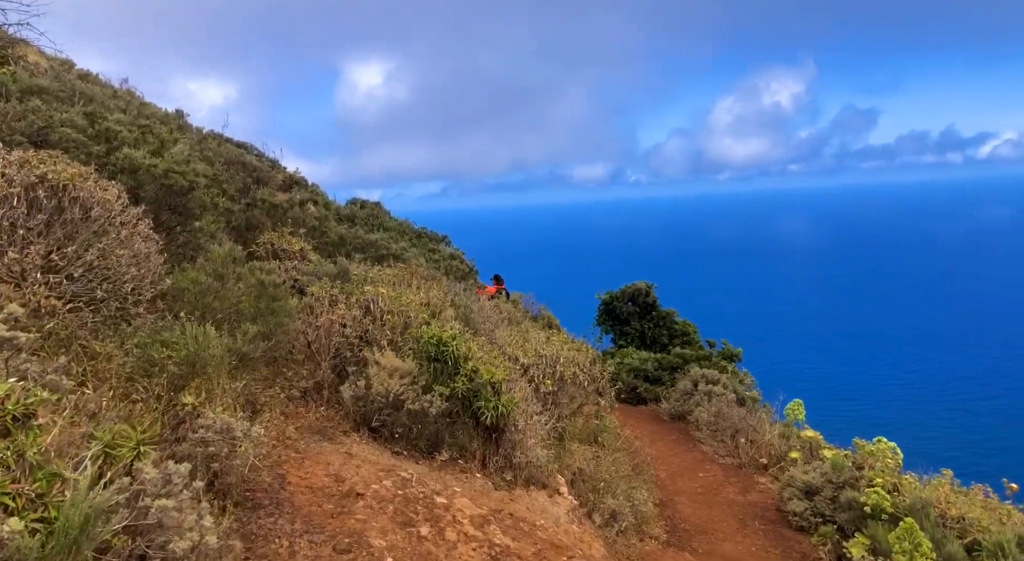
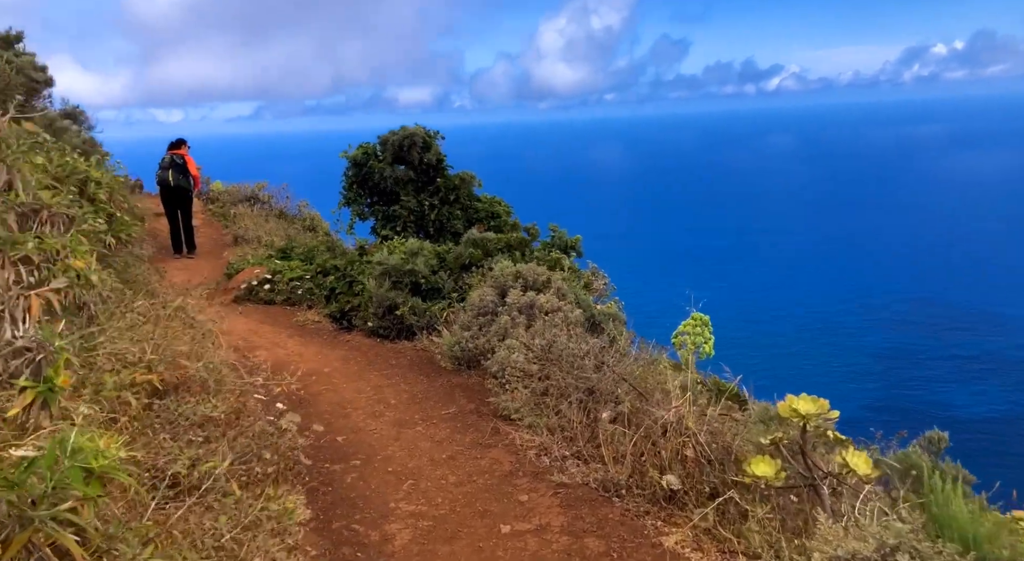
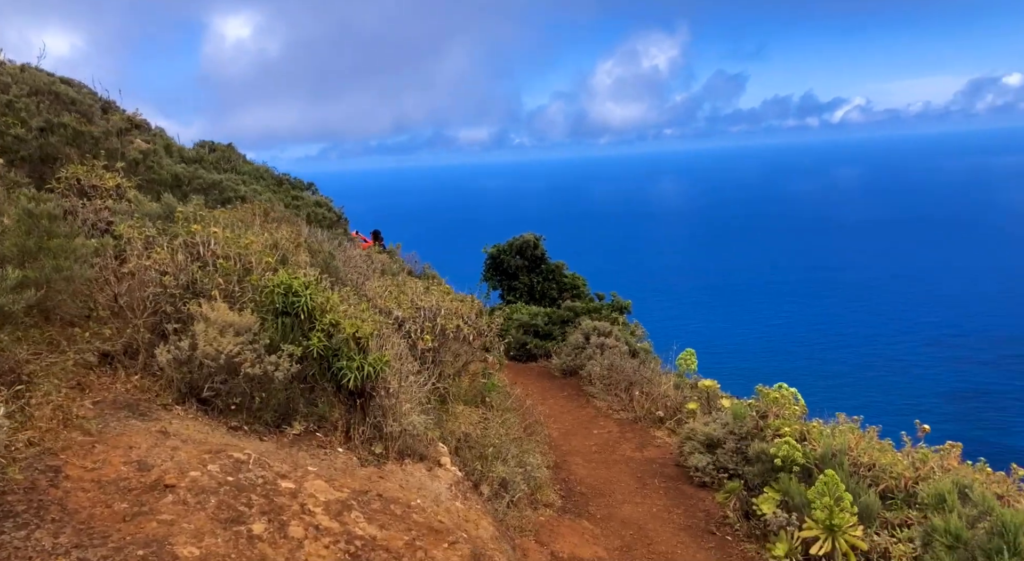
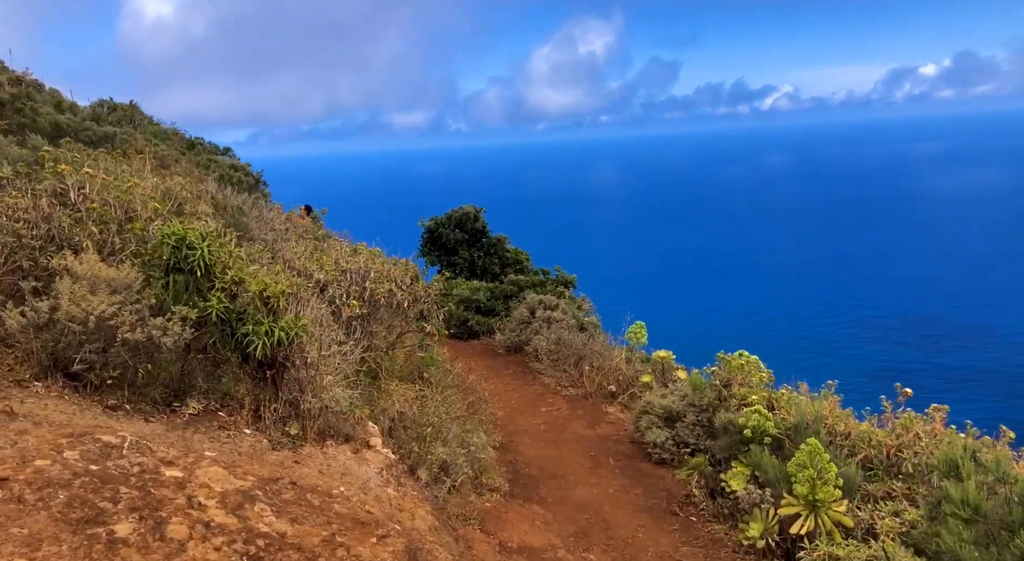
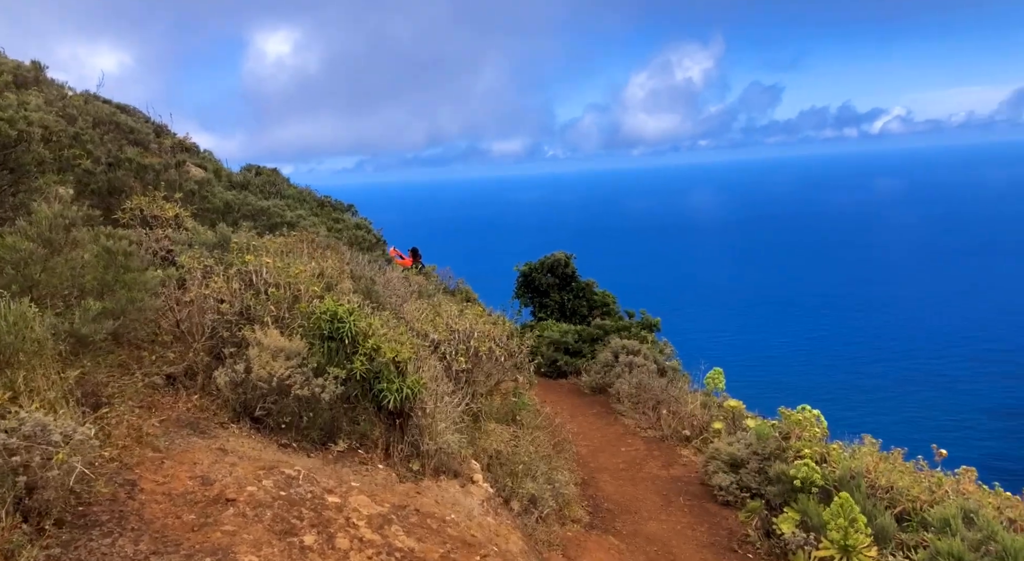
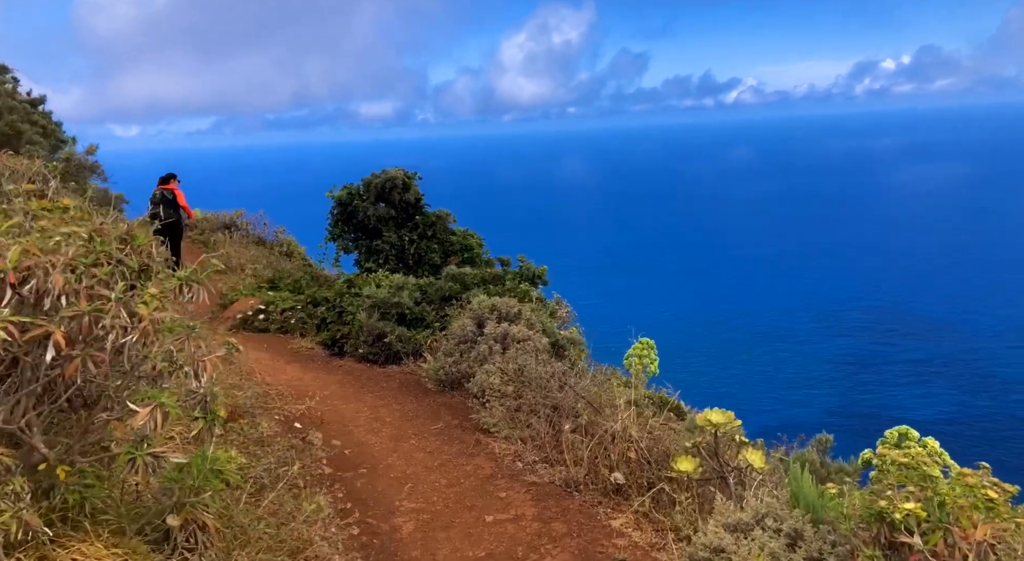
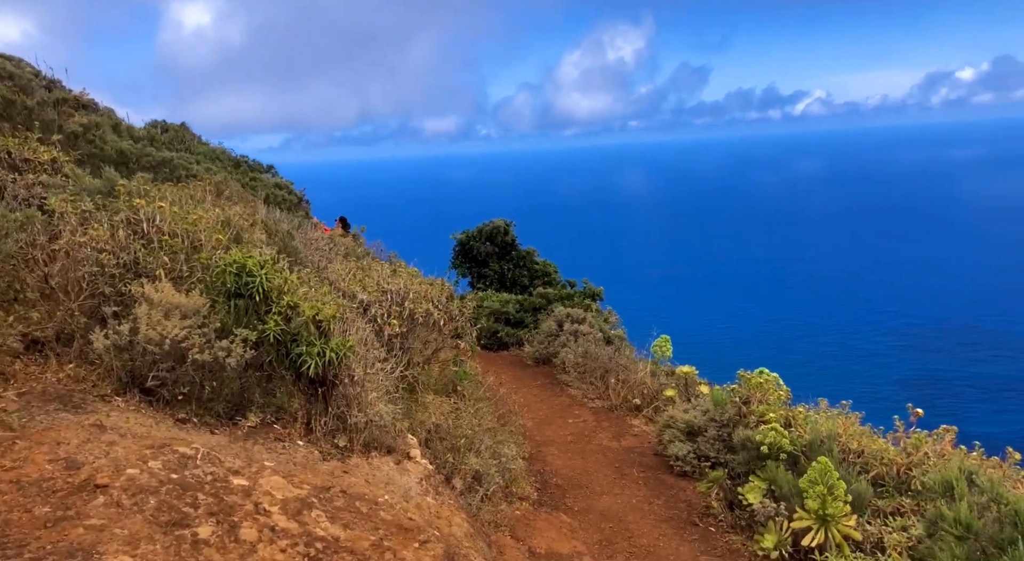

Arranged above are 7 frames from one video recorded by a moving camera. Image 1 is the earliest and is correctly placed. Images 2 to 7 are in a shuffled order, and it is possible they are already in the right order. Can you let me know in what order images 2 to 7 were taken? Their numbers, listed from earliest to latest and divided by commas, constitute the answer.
5, 3, 7, 4, 6, 2
